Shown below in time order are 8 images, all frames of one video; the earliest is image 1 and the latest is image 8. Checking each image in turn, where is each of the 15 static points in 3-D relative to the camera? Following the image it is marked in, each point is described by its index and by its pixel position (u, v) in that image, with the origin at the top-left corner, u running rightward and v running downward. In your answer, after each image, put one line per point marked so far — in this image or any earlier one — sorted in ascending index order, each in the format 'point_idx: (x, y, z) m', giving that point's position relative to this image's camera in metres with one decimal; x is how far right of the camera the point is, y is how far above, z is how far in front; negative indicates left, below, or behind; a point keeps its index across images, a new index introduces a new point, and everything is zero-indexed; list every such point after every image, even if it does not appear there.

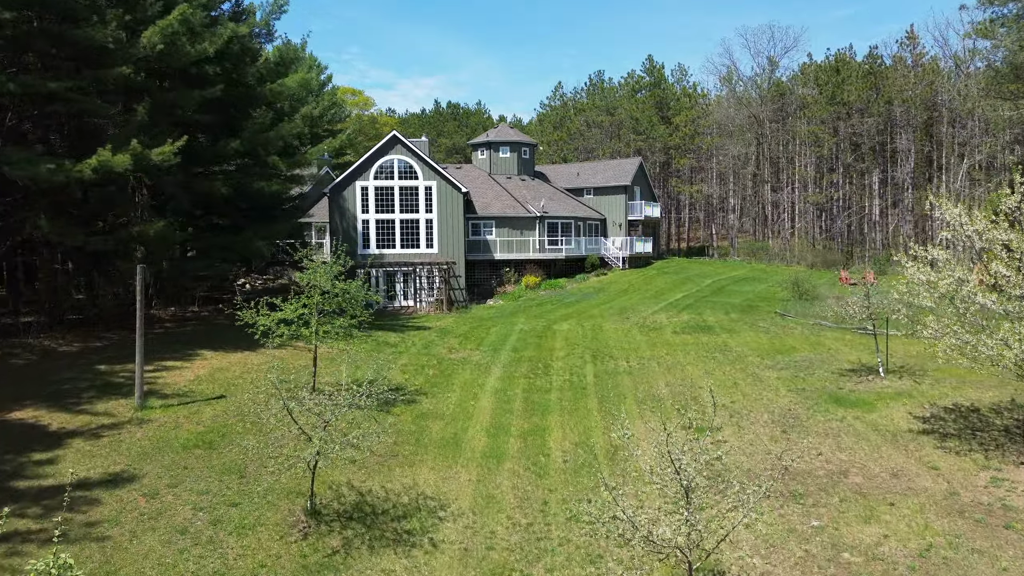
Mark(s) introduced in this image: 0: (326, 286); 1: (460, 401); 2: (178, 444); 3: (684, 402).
0: (-4.0, 0.0, +15.8) m
1: (-1.2, -2.6, +16.9) m
2: (-6.0, -2.8, +13.2) m
3: (+3.8, -2.5, +16.3) m
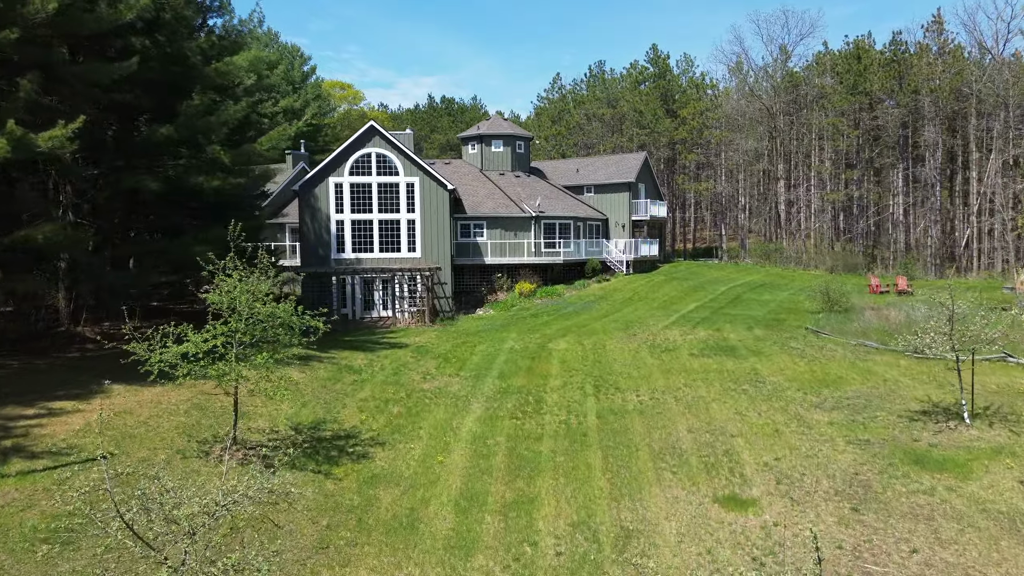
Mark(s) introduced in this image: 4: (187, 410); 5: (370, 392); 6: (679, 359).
0: (-4.4, -0.4, +12.1) m
1: (-1.6, -3.0, +13.2) m
2: (-6.4, -3.2, +9.5) m
3: (+3.5, -2.9, +12.6) m
4: (-6.3, -2.4, +14.3) m
5: (-3.4, -2.4, +17.3) m
6: (+4.4, -1.9, +19.5) m
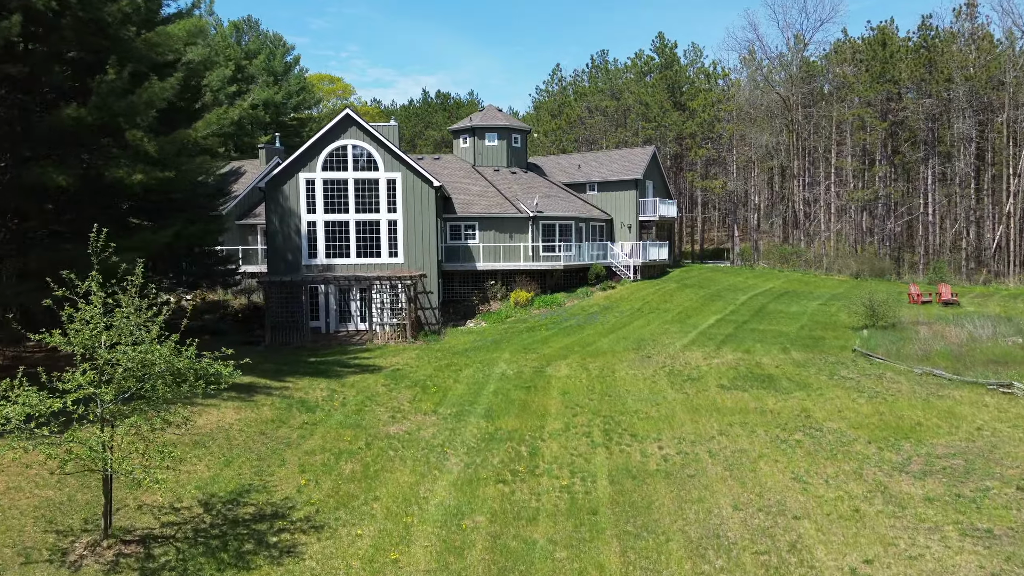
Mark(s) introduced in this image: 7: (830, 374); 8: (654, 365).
0: (-4.6, -0.8, +8.5) m
1: (-1.8, -3.4, +9.6) m
2: (-6.6, -3.6, +5.9) m
3: (+3.2, -3.3, +9.0) m
4: (-6.6, -2.8, +10.7) m
5: (-3.6, -2.8, +13.7) m
6: (+4.2, -2.3, +15.9) m
7: (+7.3, -1.9, +16.8) m
8: (+3.7, -2.0, +18.8) m
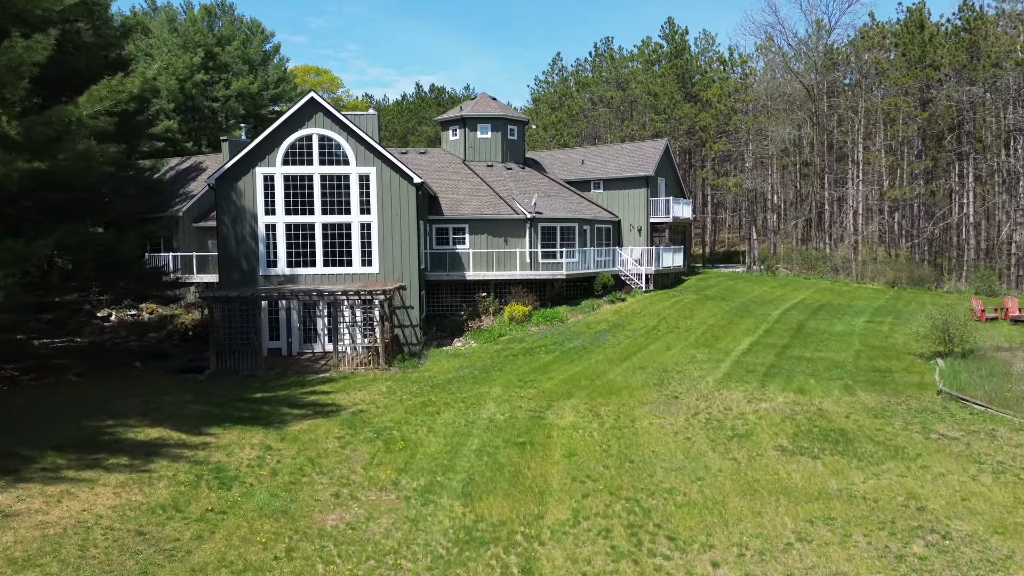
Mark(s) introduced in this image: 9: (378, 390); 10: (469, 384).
0: (-4.8, -1.3, +4.4) m
1: (-2.0, -3.9, +5.4) m
2: (-6.8, -4.1, +1.8) m
3: (+3.0, -3.8, +4.8) m
4: (-6.7, -3.2, +6.5) m
5: (-3.8, -3.3, +9.6) m
6: (+4.0, -2.7, +11.8) m
7: (+7.1, -2.4, +12.6) m
8: (+3.5, -2.4, +14.7) m
9: (-3.4, -2.6, +18.7) m
10: (-1.1, -2.4, +18.8) m
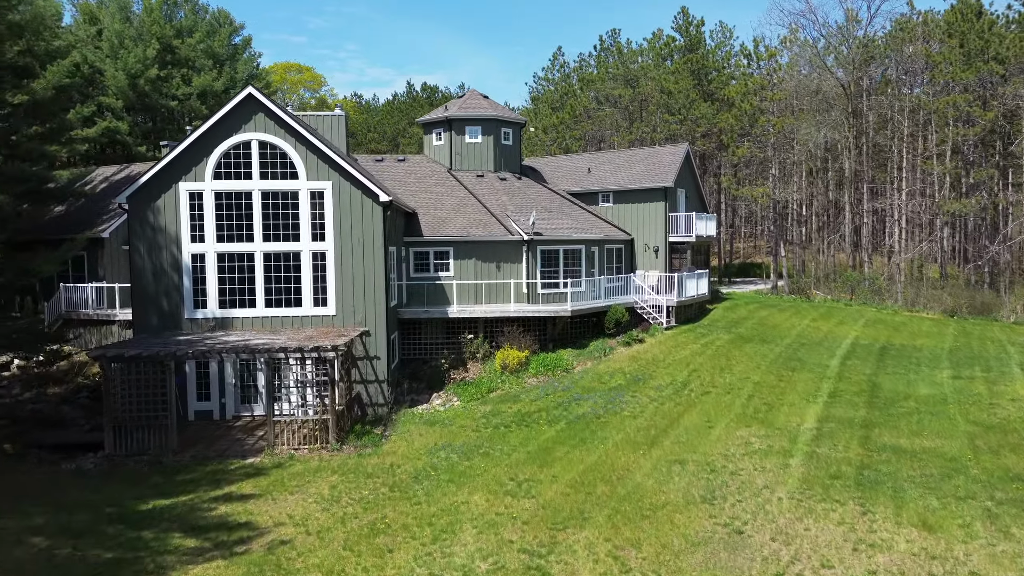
0: (-5.0, -2.5, -0.6) m
1: (-2.2, -5.1, +0.4) m
2: (-7.0, -5.3, -3.3) m
3: (+2.9, -5.0, -0.2) m
4: (-6.9, -4.4, +1.5) m
5: (-4.0, -4.5, +4.5) m
6: (+3.8, -3.9, +6.8) m
7: (+6.9, -3.6, +7.6) m
8: (+3.3, -3.6, +9.6) m
9: (-3.6, -3.8, +13.7) m
10: (-1.3, -3.6, +13.7) m
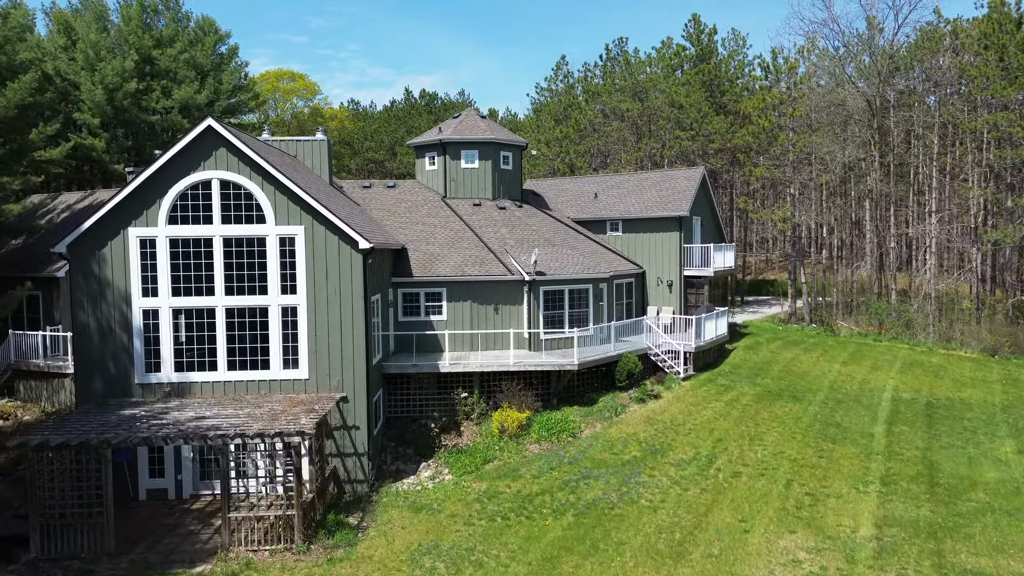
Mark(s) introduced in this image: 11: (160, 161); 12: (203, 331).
0: (-5.1, -3.8, -3.1) m
1: (-2.3, -6.4, -2.1) m
2: (-7.1, -6.6, -5.7) m
3: (+2.8, -6.3, -2.7) m
4: (-7.0, -5.8, -0.9) m
5: (-4.0, -5.9, +2.1) m
6: (+3.7, -5.3, +4.3) m
7: (+6.8, -5.0, +5.1) m
8: (+3.2, -5.0, +7.2) m
9: (-3.6, -5.2, +11.2) m
10: (-1.4, -5.0, +11.3) m
11: (-7.7, +2.8, +16.1) m
12: (-7.0, -1.0, +16.7) m
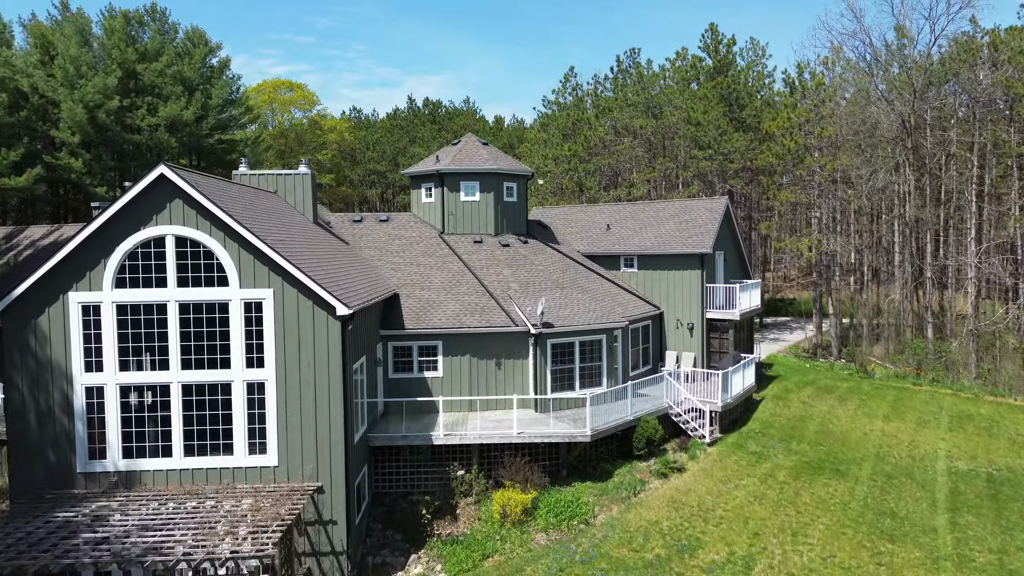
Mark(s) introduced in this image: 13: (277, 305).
0: (-5.2, -5.2, -5.4) m
1: (-2.4, -7.8, -4.4) m
2: (-7.2, -8.1, -8.0) m
3: (+2.6, -7.8, -5.1) m
4: (-7.1, -7.2, -3.3) m
5: (-4.1, -7.3, -0.3) m
6: (+3.7, -6.7, +1.8) m
7: (+6.8, -6.4, +2.7) m
8: (+3.2, -6.4, +4.7) m
9: (-3.6, -6.6, +8.9) m
10: (-1.4, -6.4, +8.9) m
11: (-7.6, +1.4, +13.8) m
12: (-7.0, -2.4, +14.4) m
13: (-4.6, -0.3, +14.4) m
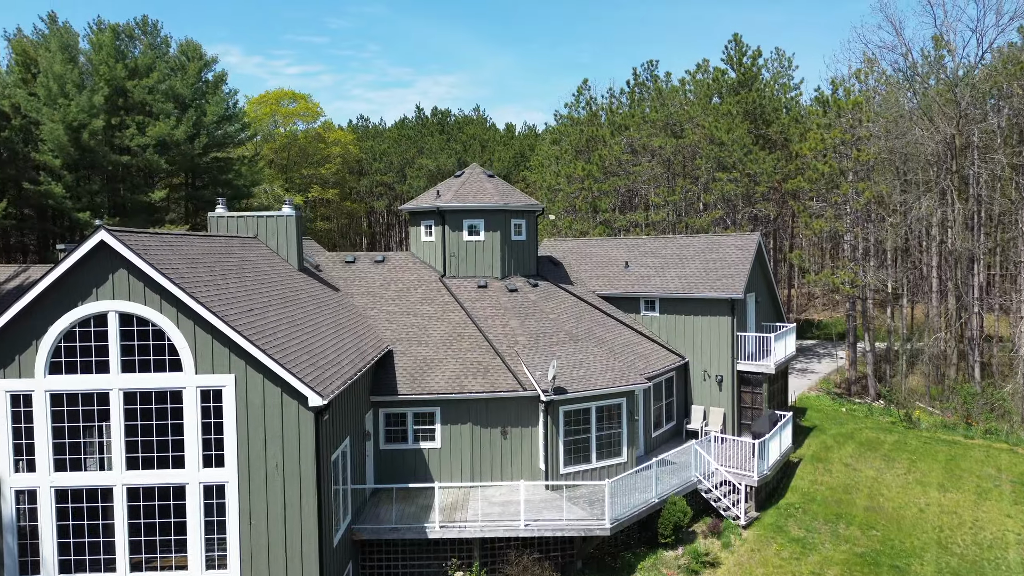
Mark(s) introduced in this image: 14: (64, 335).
0: (-5.4, -6.7, -7.7) m
1: (-2.6, -9.3, -6.7) m
2: (-7.5, -9.5, -10.2) m
3: (+2.4, -9.2, -7.4) m
4: (-7.3, -8.6, -5.4) m
5: (-4.3, -8.7, -2.5) m
6: (+3.6, -8.1, -0.5) m
7: (+6.6, -7.8, +0.3) m
8: (+3.1, -7.8, +2.4) m
9: (-3.6, -8.0, +6.6) m
10: (-1.4, -7.8, +6.6) m
11: (-7.6, -0.1, +11.6) m
12: (-6.9, -3.8, +12.2) m
13: (-4.5, -1.7, +12.1) m
14: (-7.3, -0.8, +11.9) m
